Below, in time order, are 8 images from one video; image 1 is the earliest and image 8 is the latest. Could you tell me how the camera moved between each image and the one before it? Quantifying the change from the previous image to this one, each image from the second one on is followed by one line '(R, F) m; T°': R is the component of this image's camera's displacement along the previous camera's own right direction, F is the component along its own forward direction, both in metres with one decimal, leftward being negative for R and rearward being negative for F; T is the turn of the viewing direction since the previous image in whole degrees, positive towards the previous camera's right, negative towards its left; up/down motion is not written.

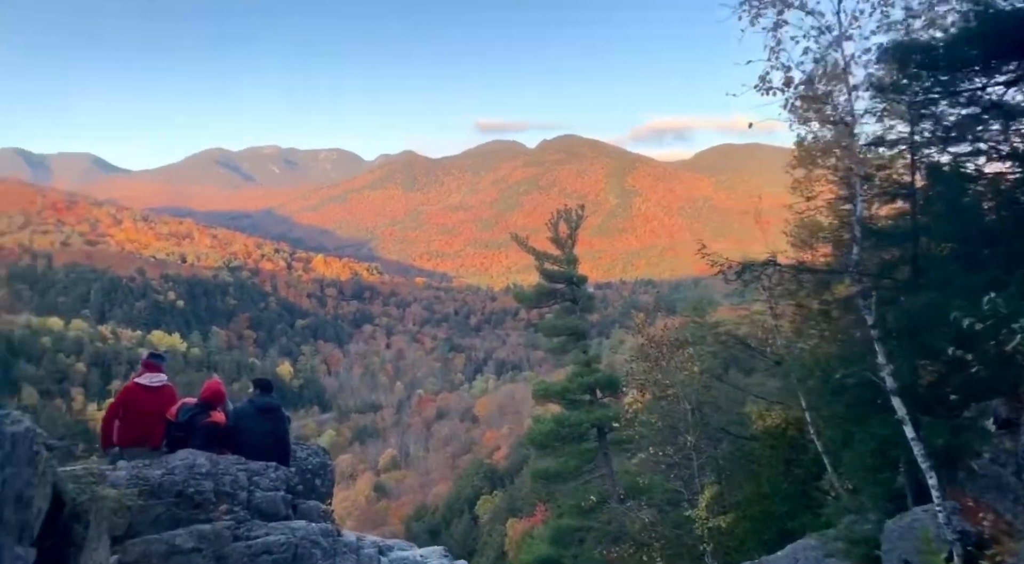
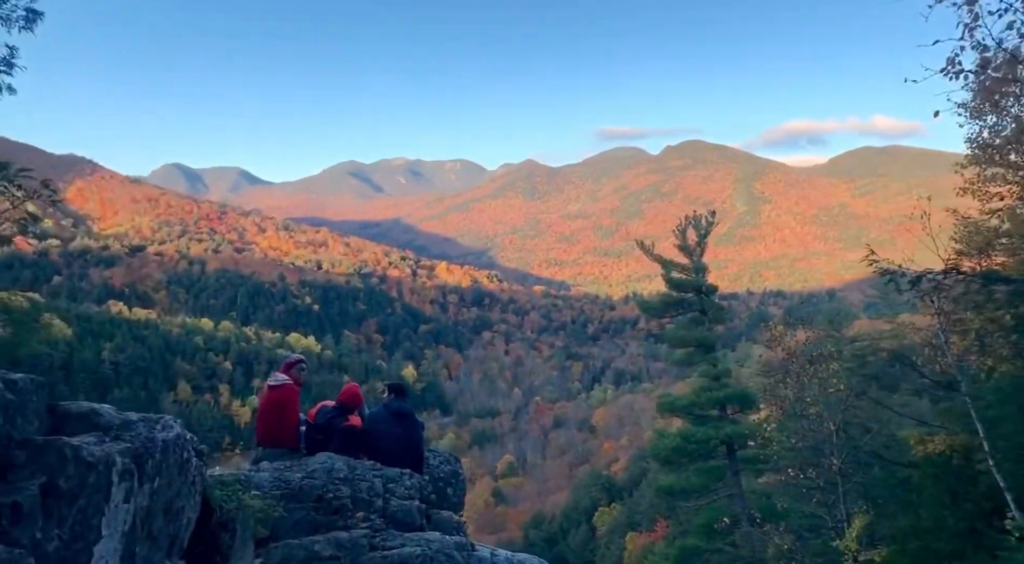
(-0.2, +0.4) m; -9°
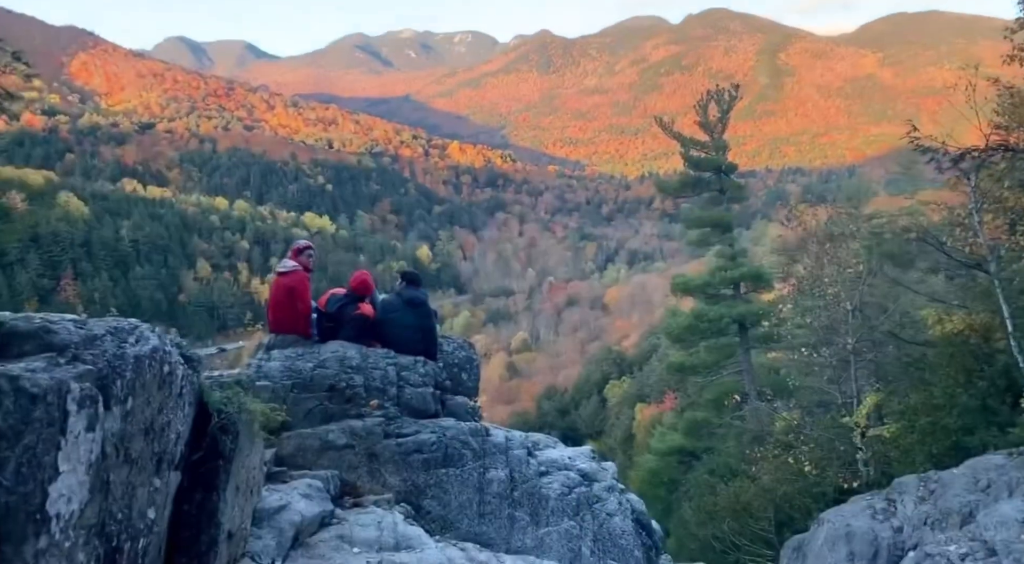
(0.0, +0.3) m; -1°
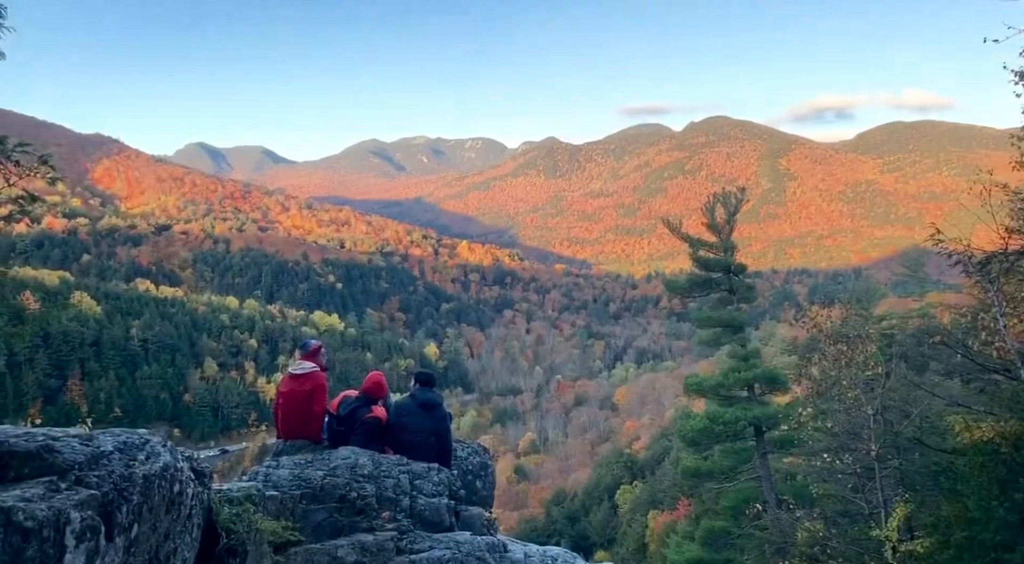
(-0.1, +0.2) m; -1°
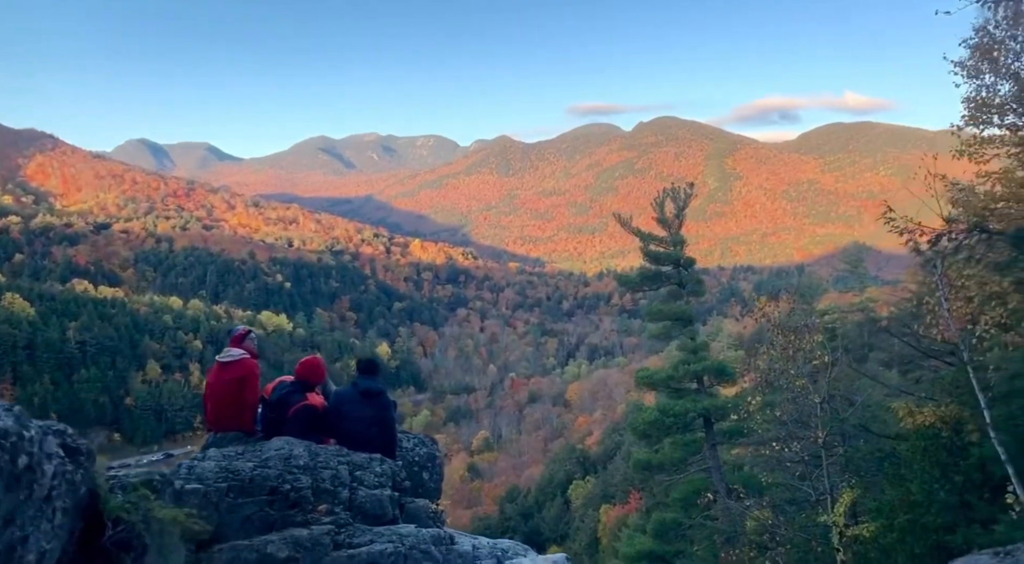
(+0.1, +0.3) m; +4°
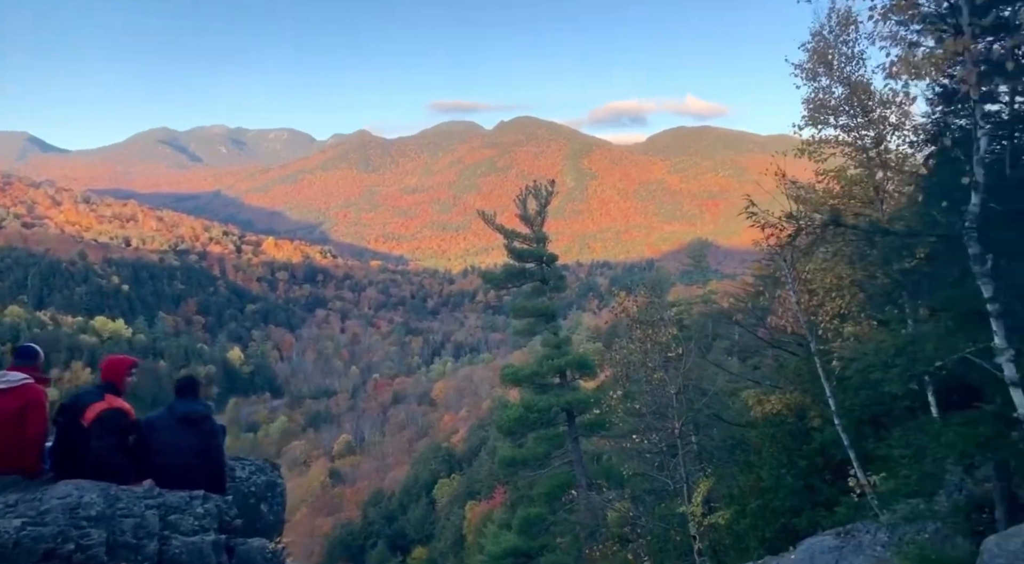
(+0.1, +0.7) m; +10°
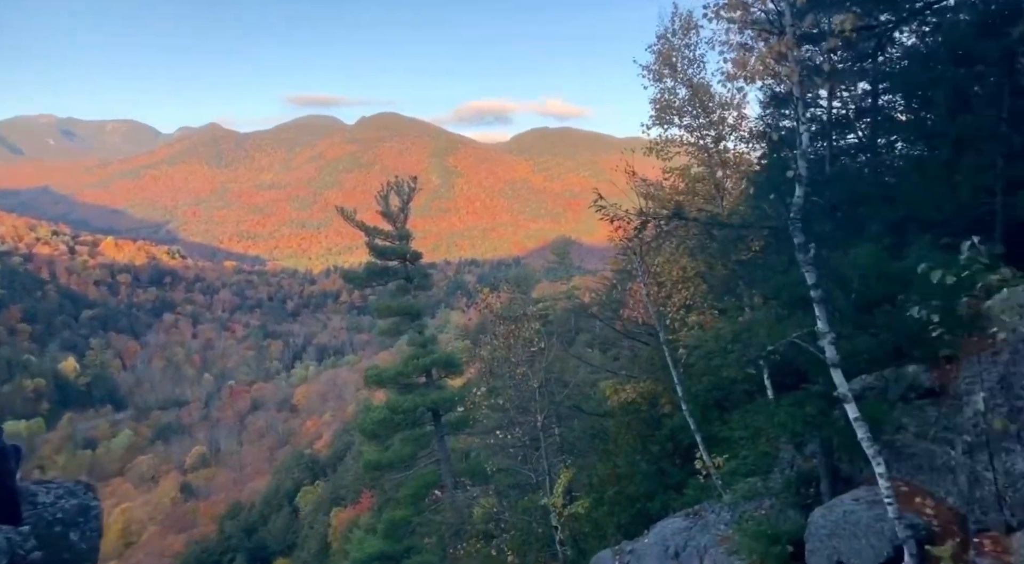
(+0.2, +0.1) m; +10°
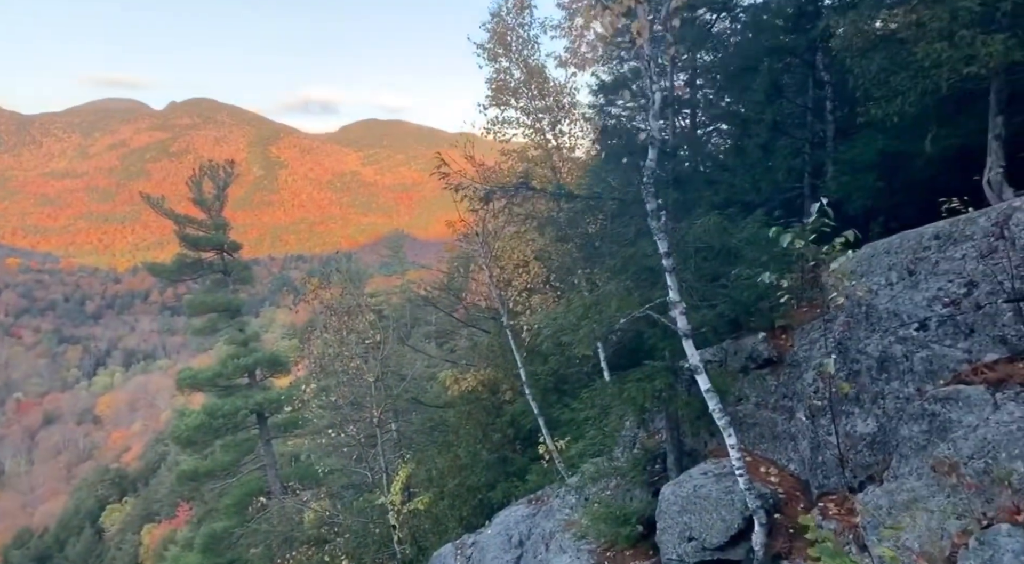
(-0.1, +0.6) m; +13°
